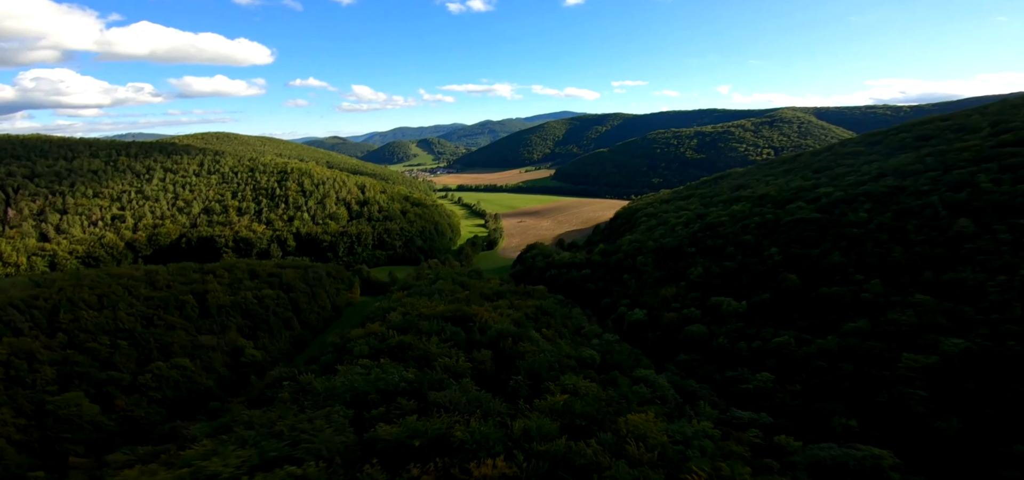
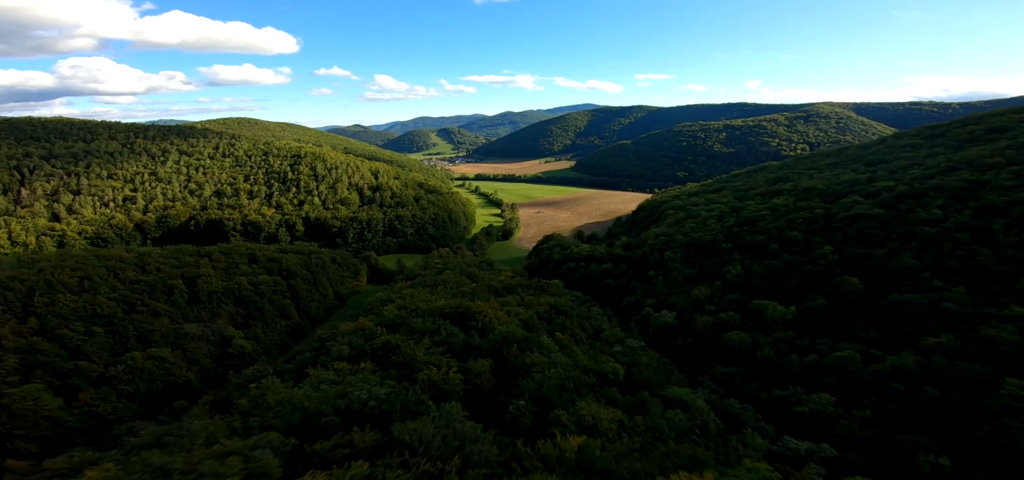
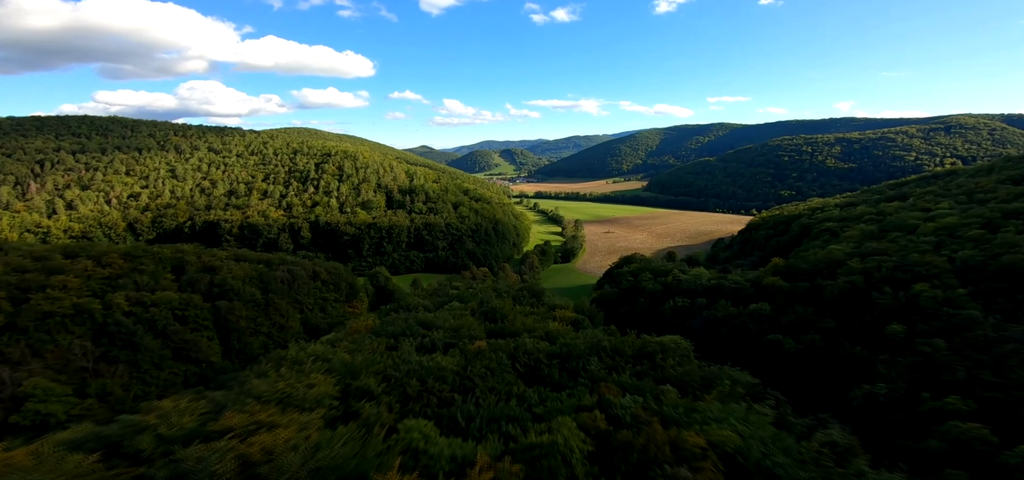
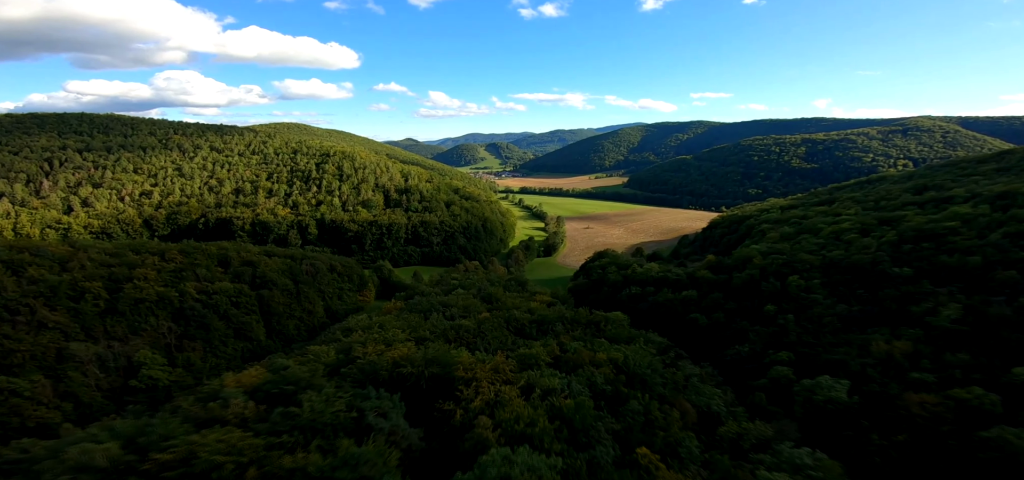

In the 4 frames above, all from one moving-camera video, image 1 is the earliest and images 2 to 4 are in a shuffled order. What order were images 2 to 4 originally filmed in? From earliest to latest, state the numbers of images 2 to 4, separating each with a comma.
2, 4, 3
